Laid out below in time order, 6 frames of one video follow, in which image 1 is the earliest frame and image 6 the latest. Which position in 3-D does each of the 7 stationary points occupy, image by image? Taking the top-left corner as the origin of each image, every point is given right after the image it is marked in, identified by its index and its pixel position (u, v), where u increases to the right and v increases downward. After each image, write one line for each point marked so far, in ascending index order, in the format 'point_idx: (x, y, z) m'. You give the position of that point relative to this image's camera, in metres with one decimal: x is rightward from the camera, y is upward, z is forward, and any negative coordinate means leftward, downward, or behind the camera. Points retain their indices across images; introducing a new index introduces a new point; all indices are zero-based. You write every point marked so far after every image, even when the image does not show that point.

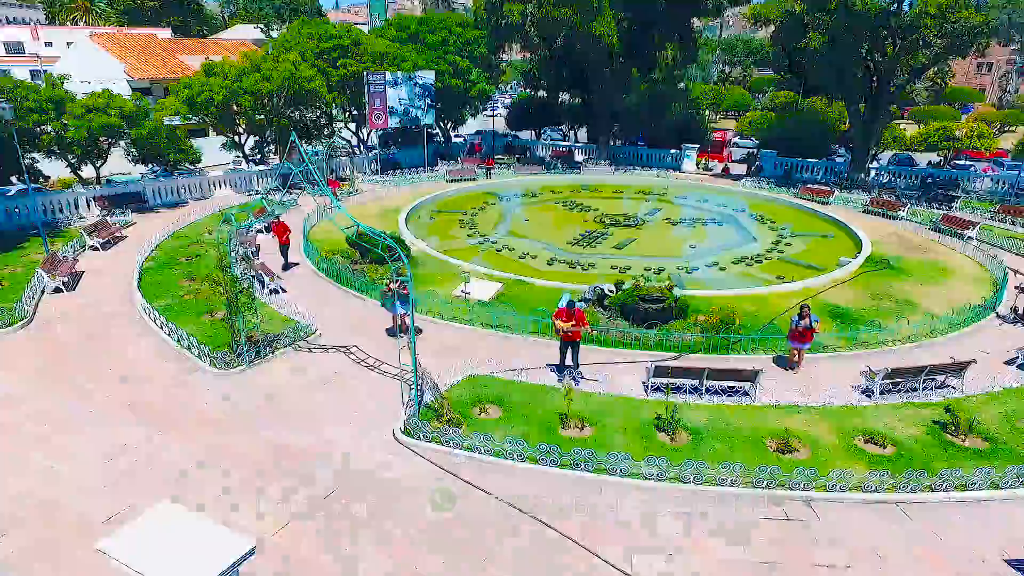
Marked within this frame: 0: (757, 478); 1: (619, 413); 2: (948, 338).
0: (+4.1, -3.1, +9.8) m
1: (+2.1, -2.4, +11.7) m
2: (+11.8, -1.3, +16.5) m
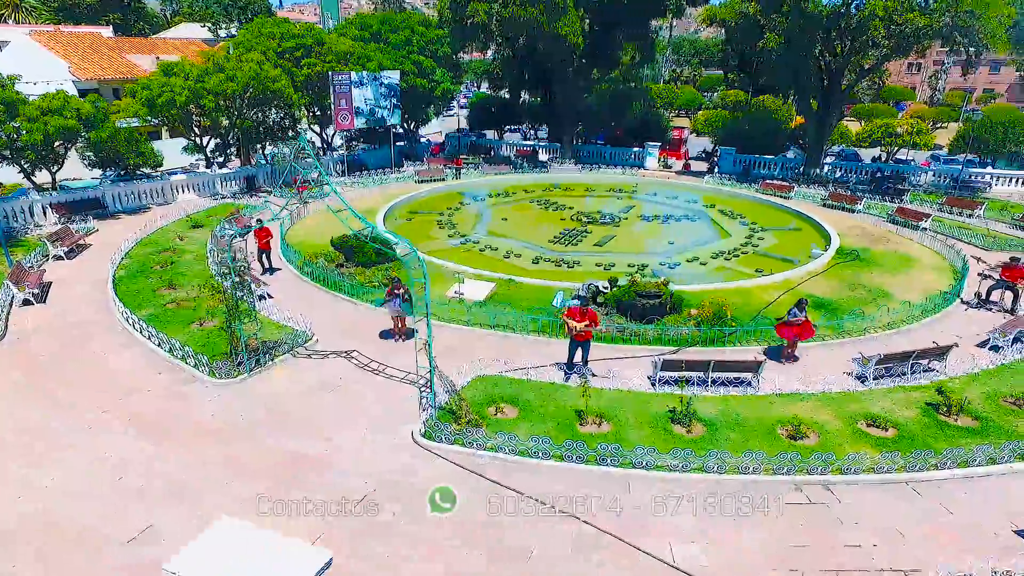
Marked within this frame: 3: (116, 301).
0: (+4.5, -3.0, +10.1) m
1: (+2.4, -2.4, +11.9) m
2: (+11.7, -1.0, +17.3) m
3: (-10.7, -0.3, +16.4) m
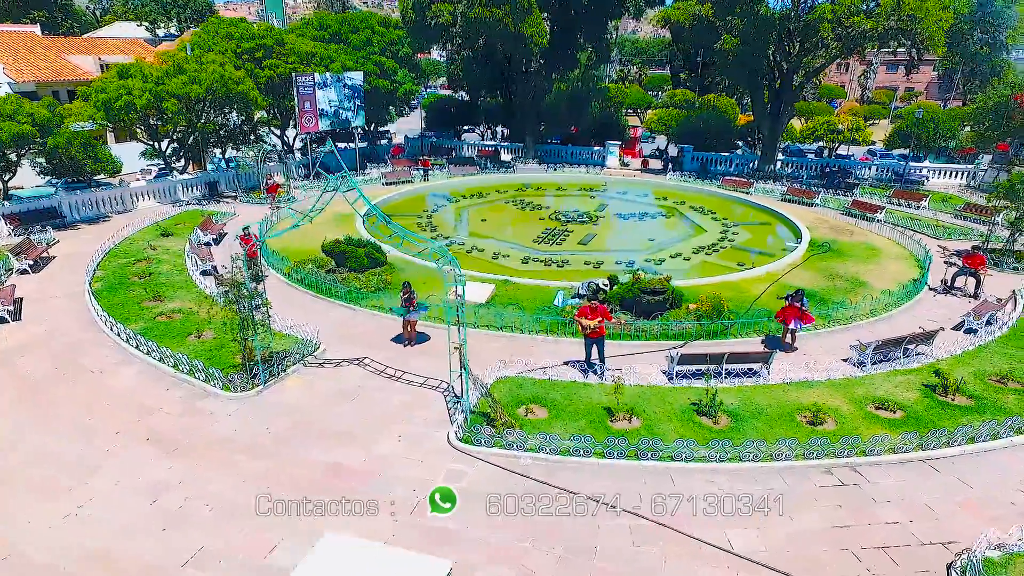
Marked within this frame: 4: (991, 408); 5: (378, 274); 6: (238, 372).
0: (+5.2, -2.8, +10.6) m
1: (+2.9, -2.3, +12.2) m
2: (+11.7, -0.7, +18.3) m
3: (-10.5, -0.7, +15.6) m
4: (+9.9, -2.5, +12.5) m
5: (-4.3, +0.5, +19.3) m
6: (-5.8, -1.8, +12.9) m
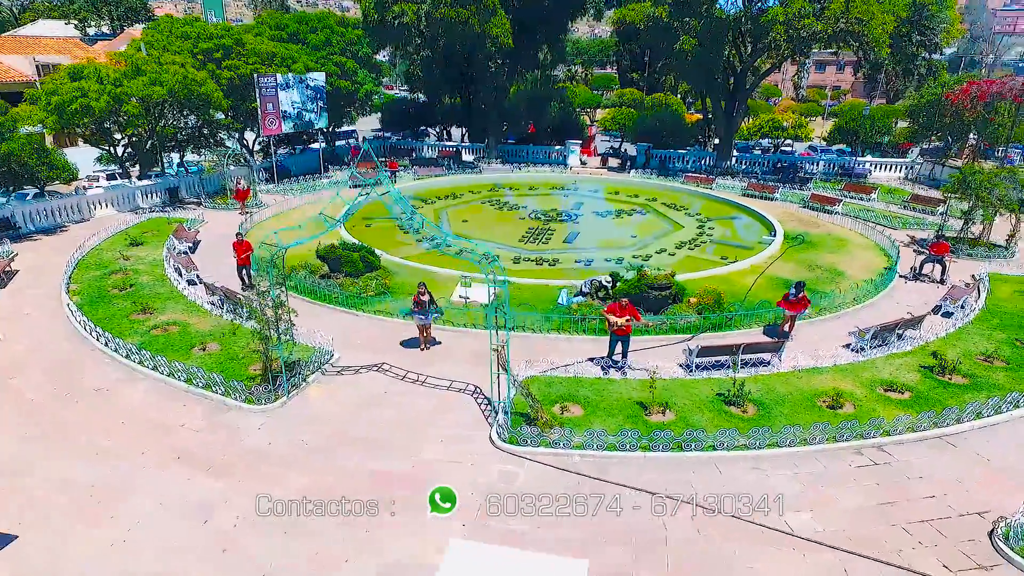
0: (+6.0, -2.7, +11.1) m
1: (+3.6, -2.2, +12.5) m
2: (+11.8, -0.3, +19.3) m
3: (-10.2, -1.0, +14.7) m
4: (+10.5, -2.2, +13.4) m
5: (-4.3, +0.3, +18.9) m
6: (-5.2, -2.0, +12.5) m
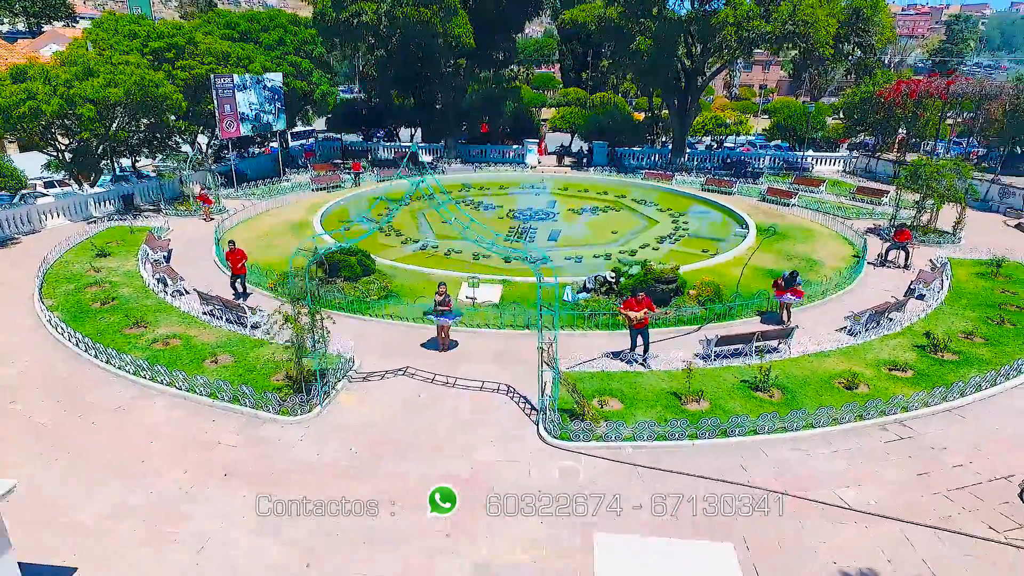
0: (+6.8, -2.4, +11.7) m
1: (+4.3, -2.0, +12.9) m
2: (+11.7, +0.2, +20.5) m
3: (-9.6, -1.3, +13.9) m
4: (+11.1, -1.8, +14.5) m
5: (-4.2, +0.2, +18.6) m
6: (-4.5, -2.1, +12.1) m
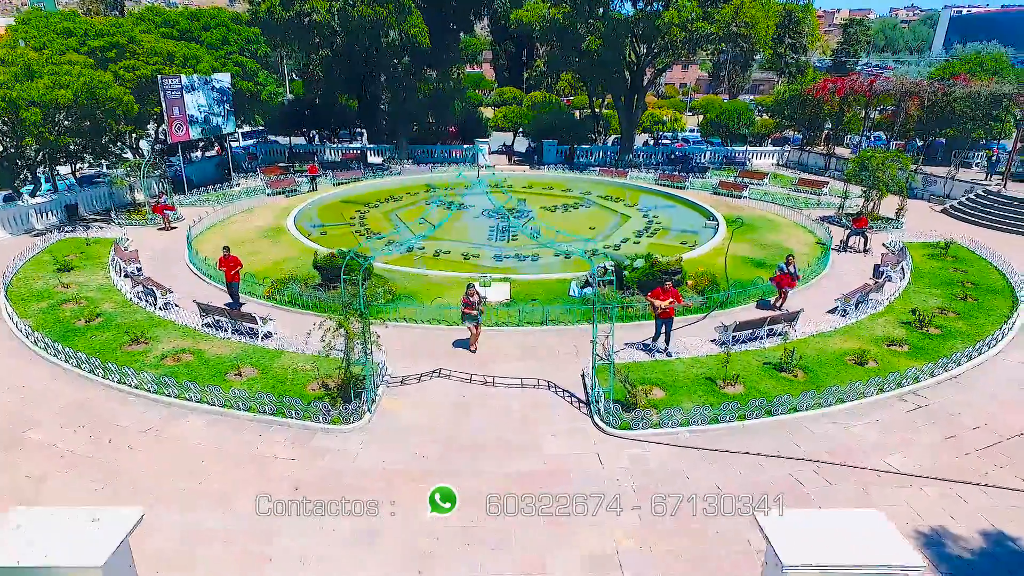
0: (+7.8, -2.0, +12.7) m
1: (+5.1, -1.8, +13.6) m
2: (+11.6, +0.7, +21.9) m
3: (-8.9, -1.7, +13.0) m
4: (+11.7, -1.2, +15.9) m
5: (-4.1, +0.1, +18.3) m
6: (-3.5, -2.2, +11.8) m
